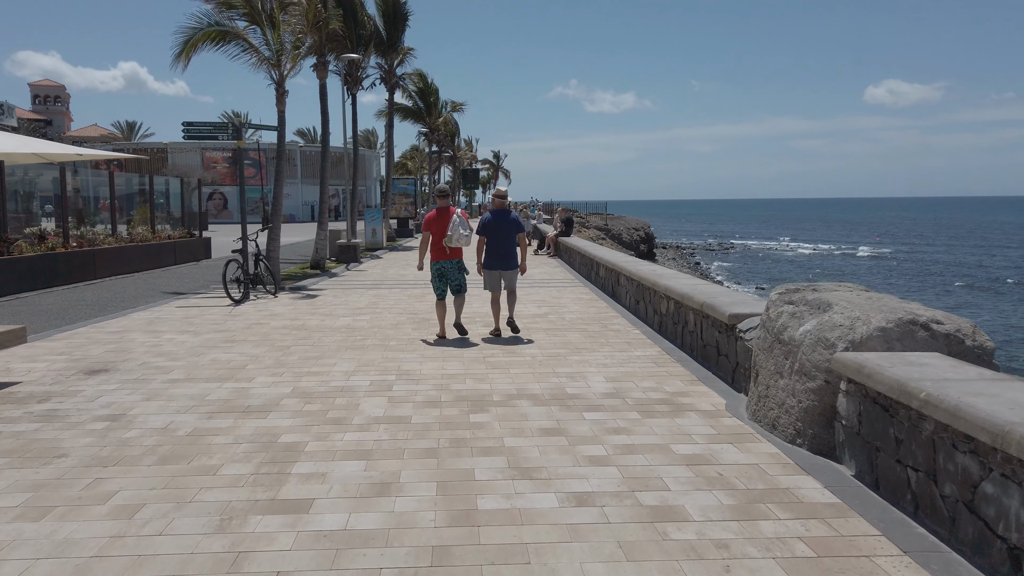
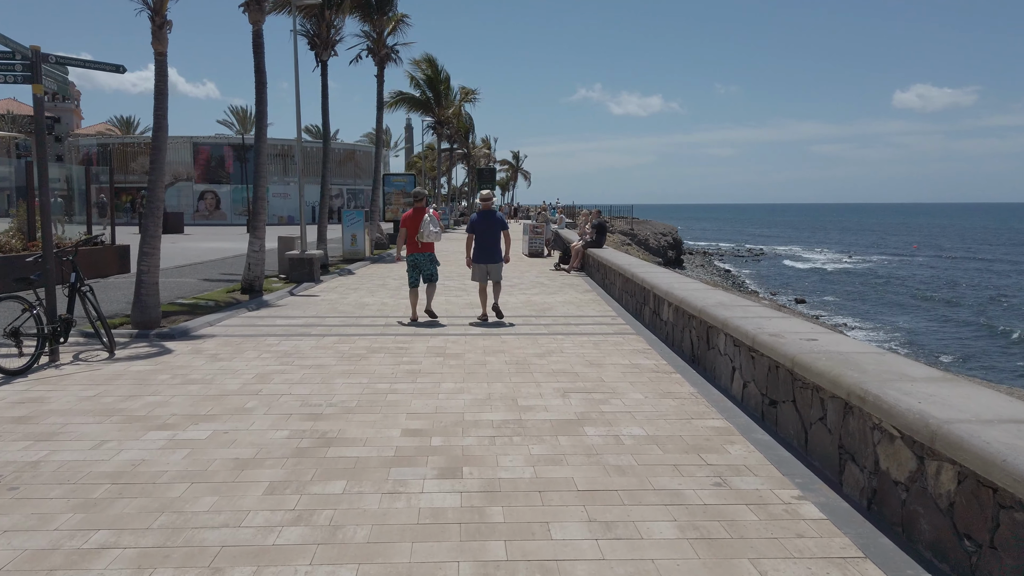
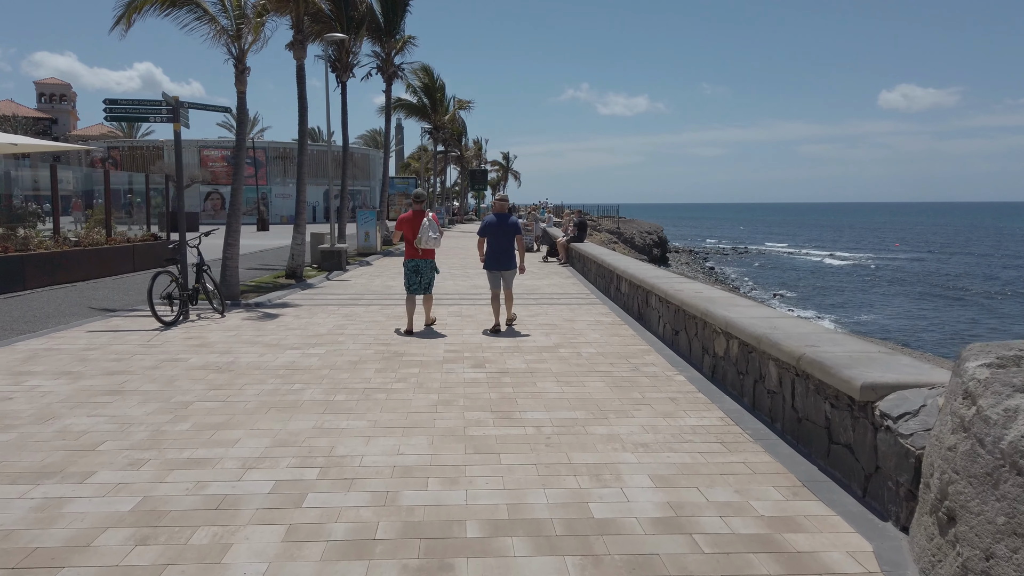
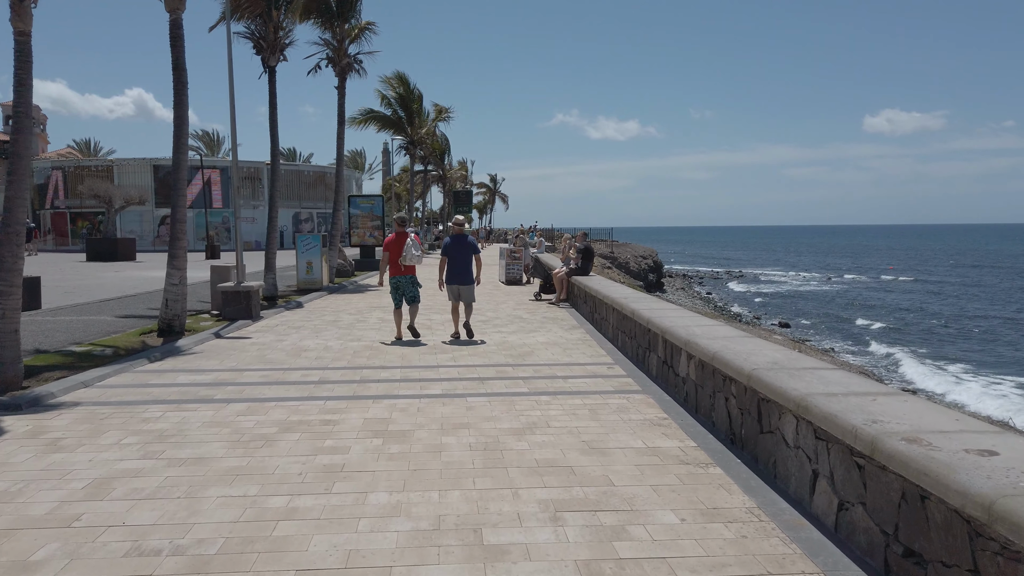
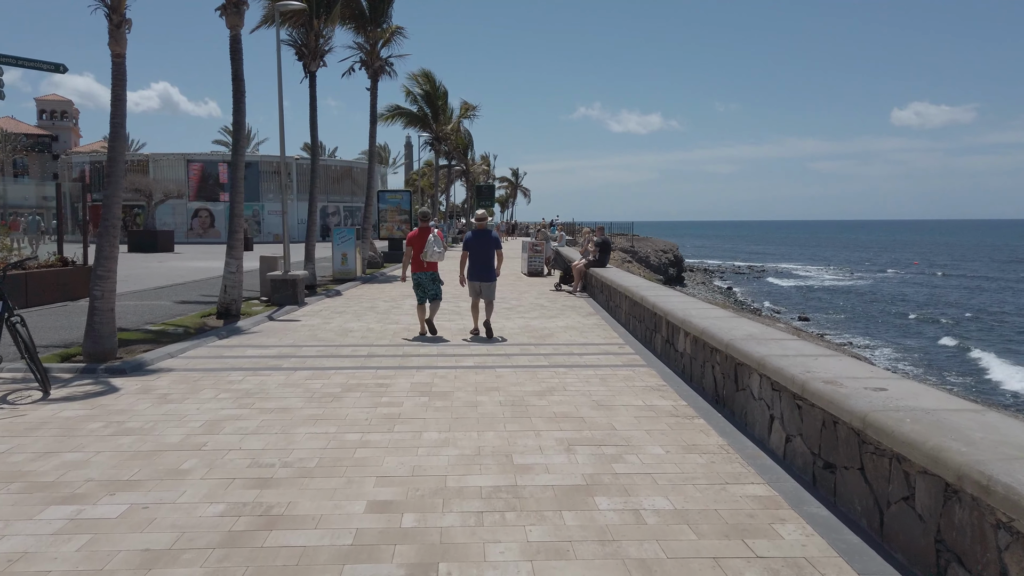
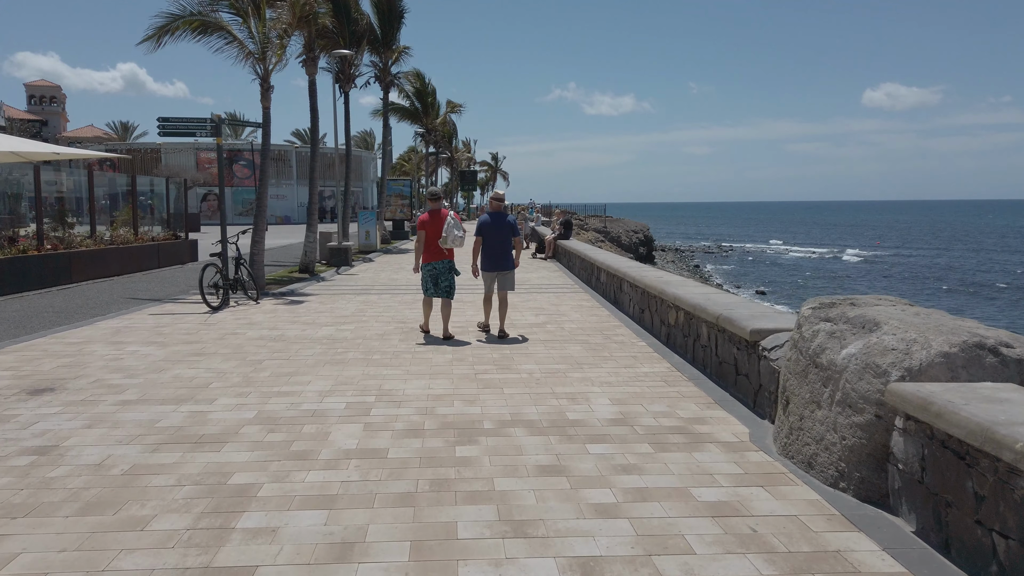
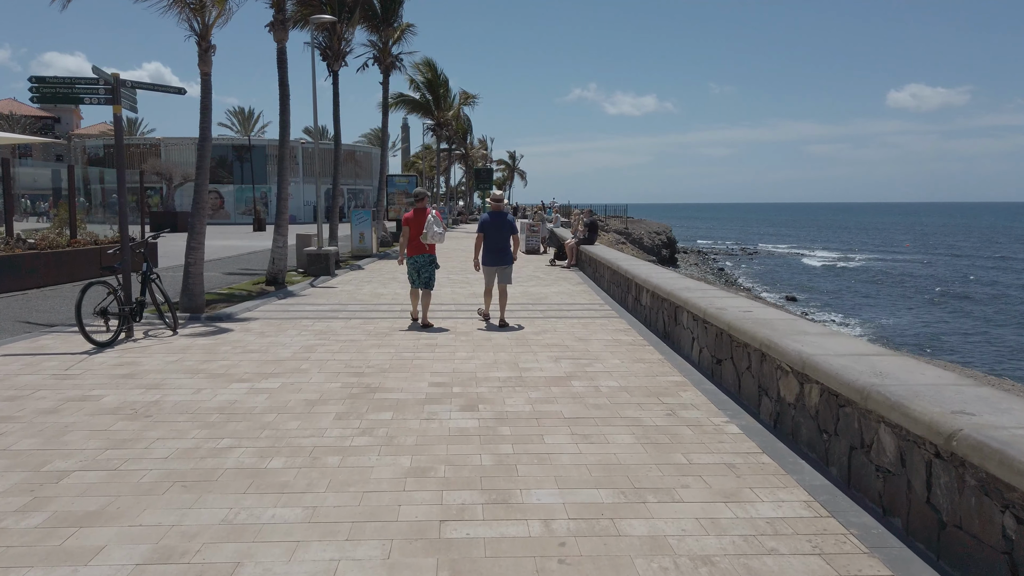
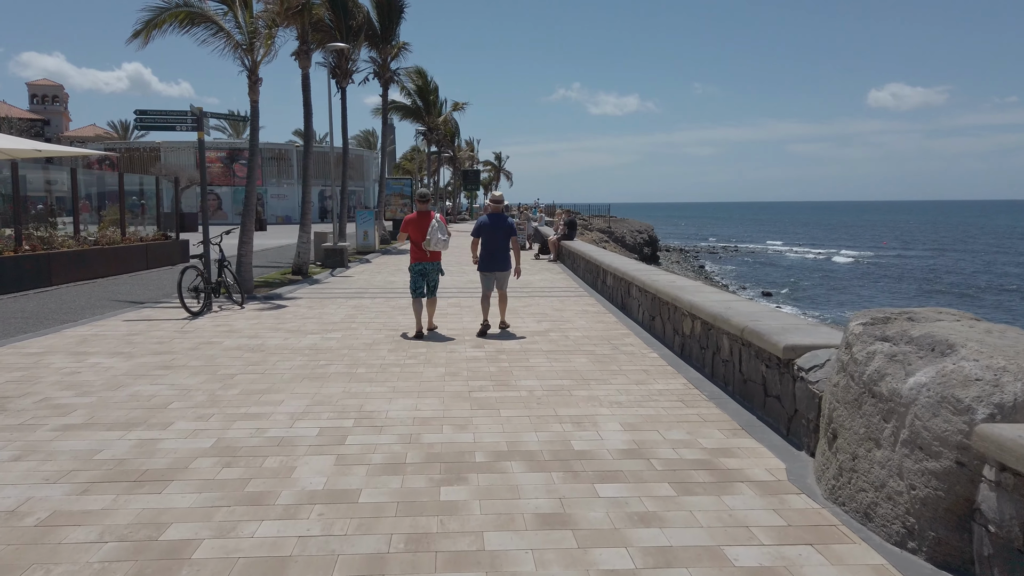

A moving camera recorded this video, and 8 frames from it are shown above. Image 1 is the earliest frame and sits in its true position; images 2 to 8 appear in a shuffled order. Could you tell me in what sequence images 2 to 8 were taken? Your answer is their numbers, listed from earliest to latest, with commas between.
6, 8, 3, 7, 2, 5, 4
